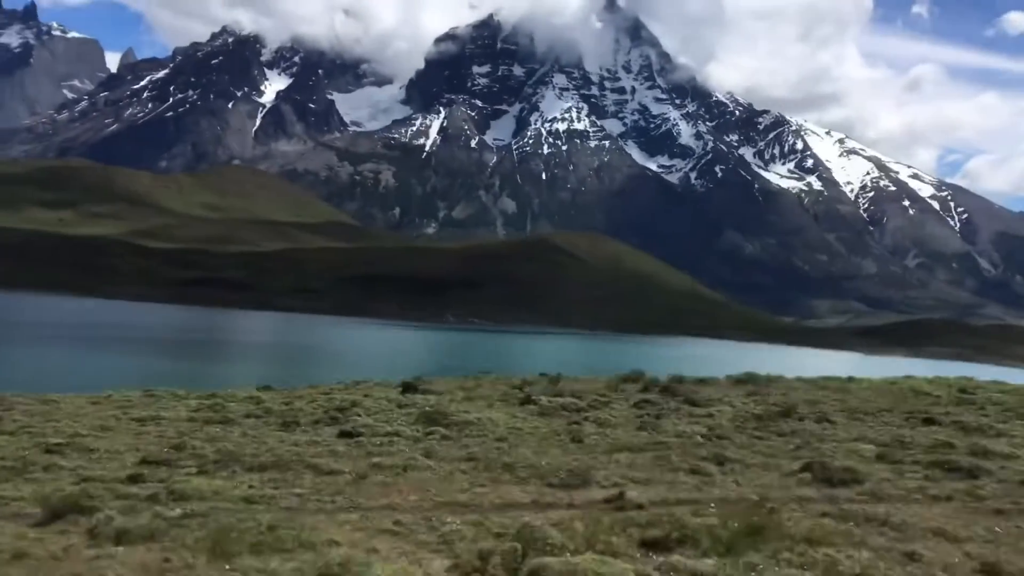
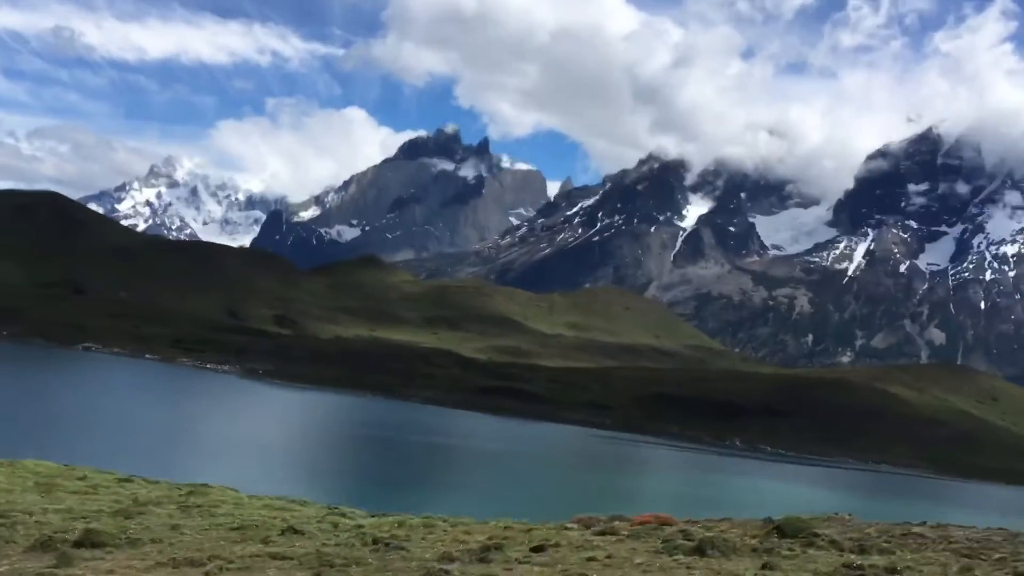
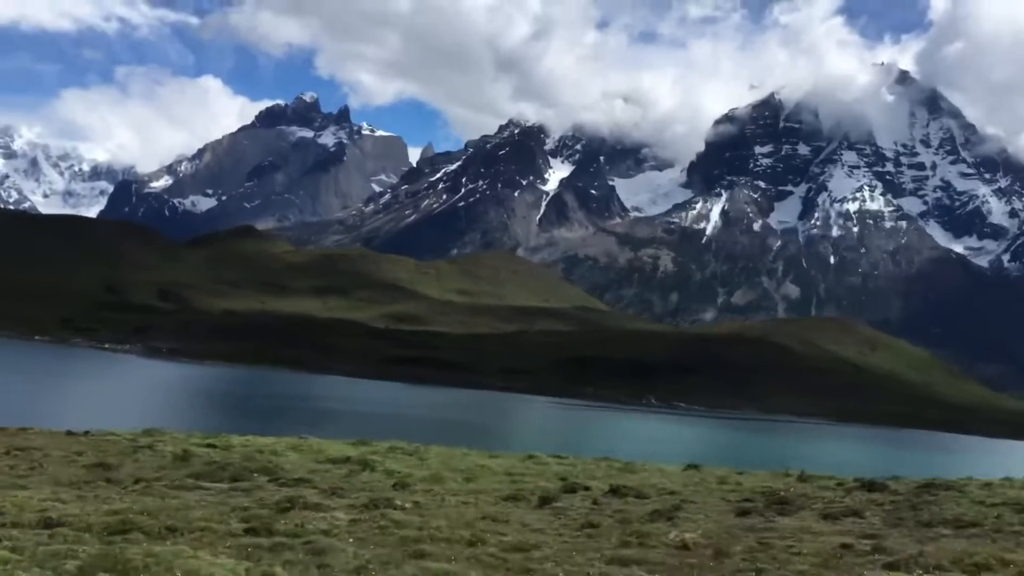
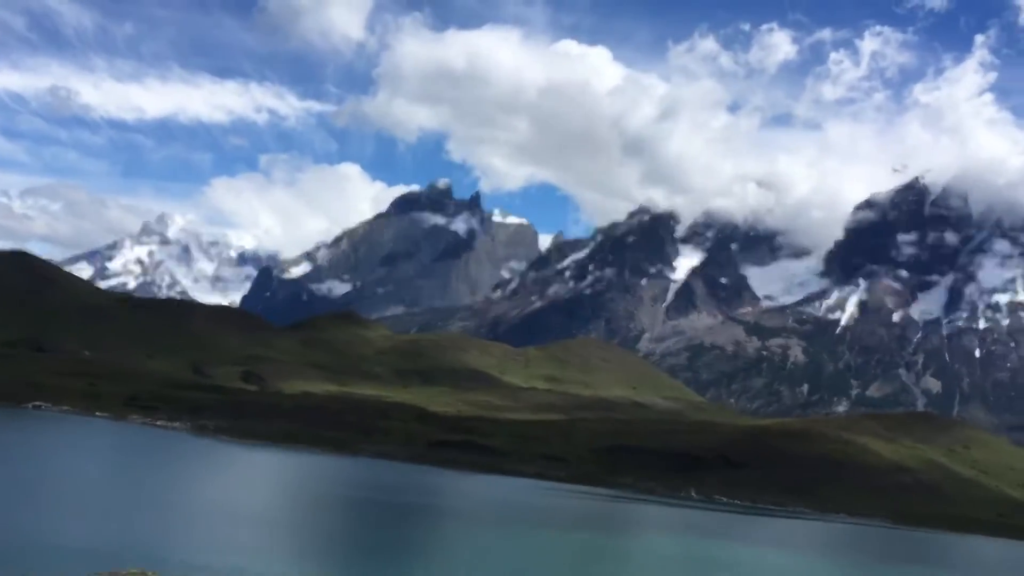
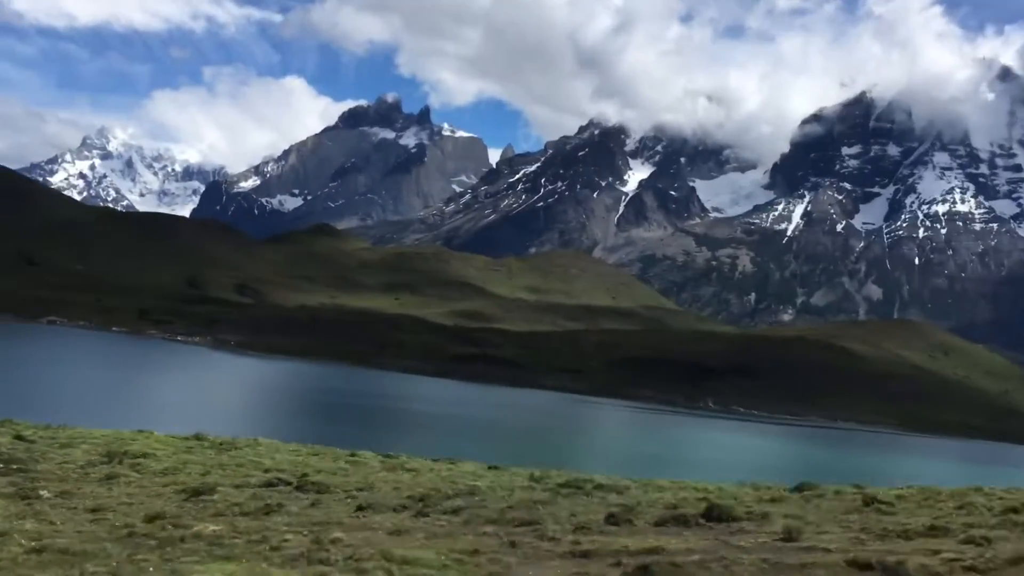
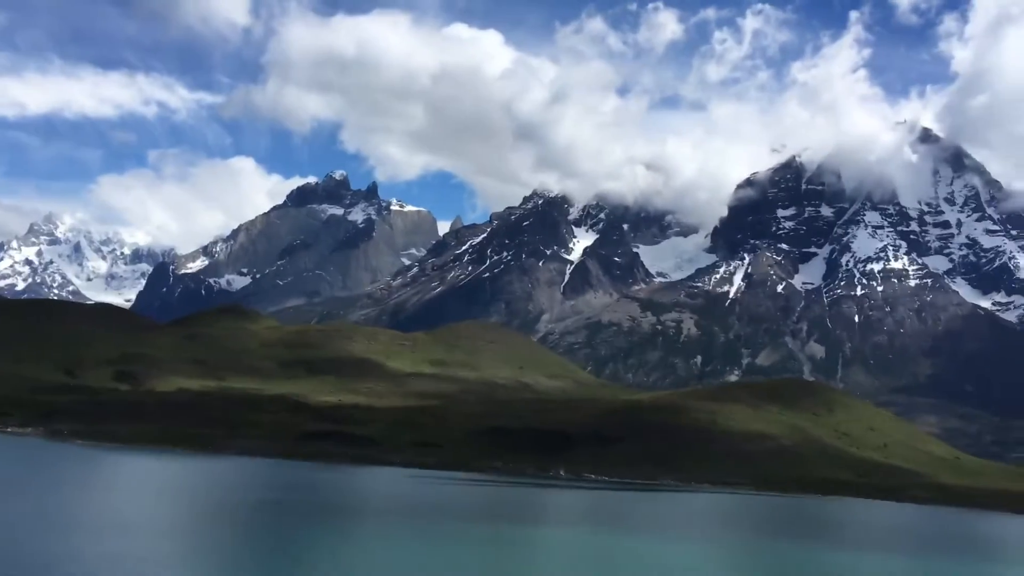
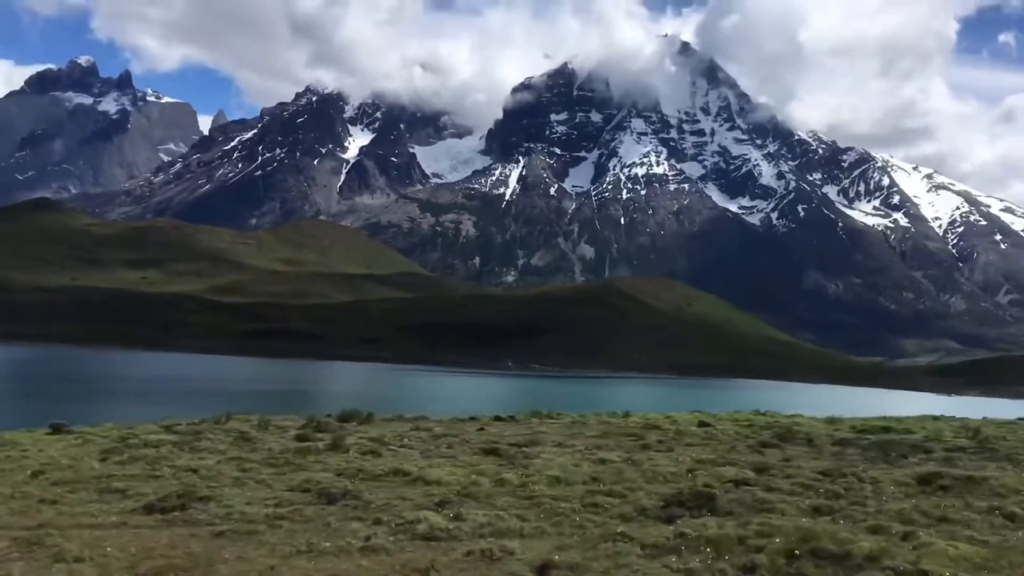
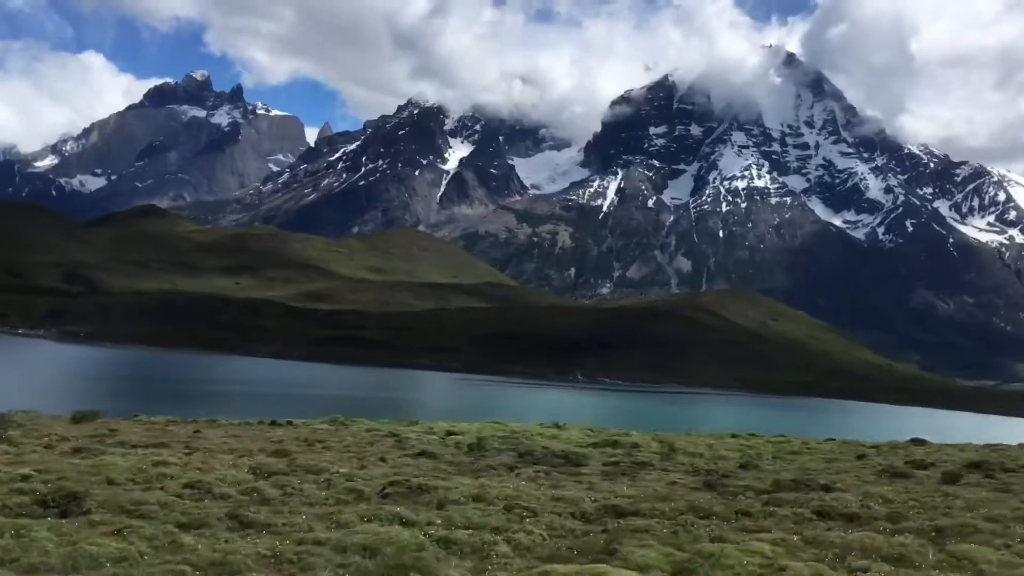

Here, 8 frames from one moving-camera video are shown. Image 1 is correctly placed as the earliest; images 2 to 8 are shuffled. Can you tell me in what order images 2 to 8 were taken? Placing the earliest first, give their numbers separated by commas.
7, 8, 3, 5, 2, 4, 6
